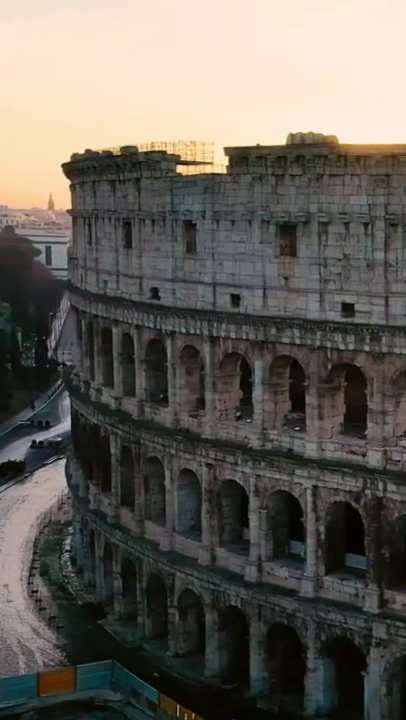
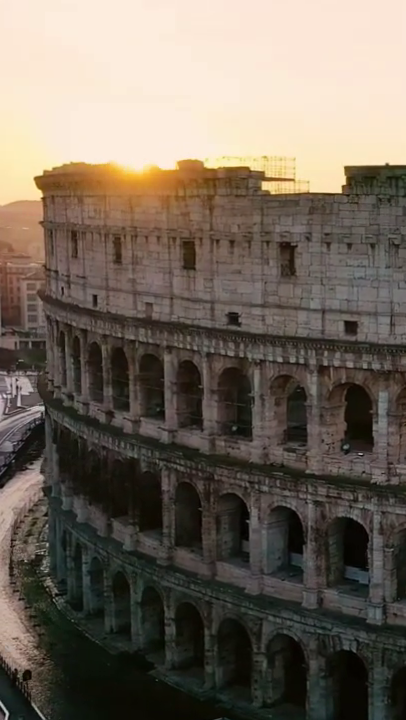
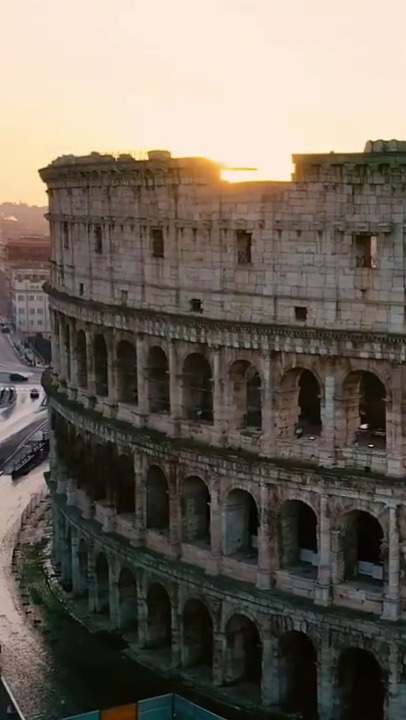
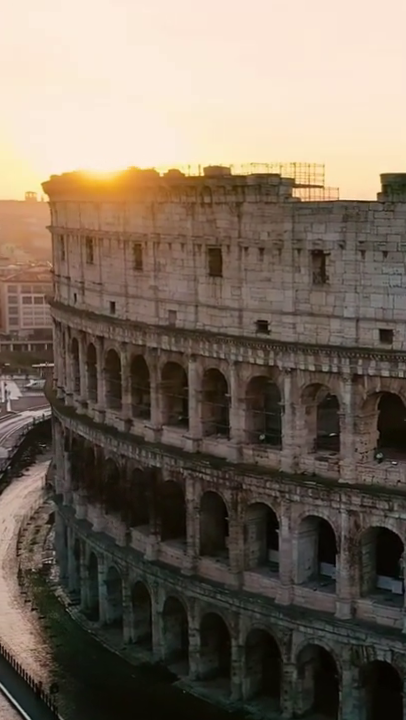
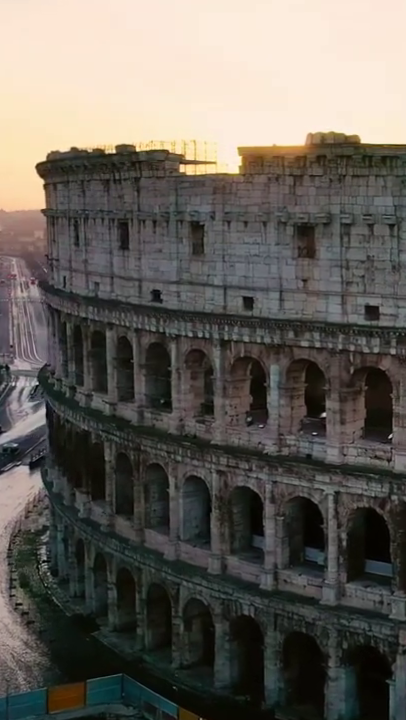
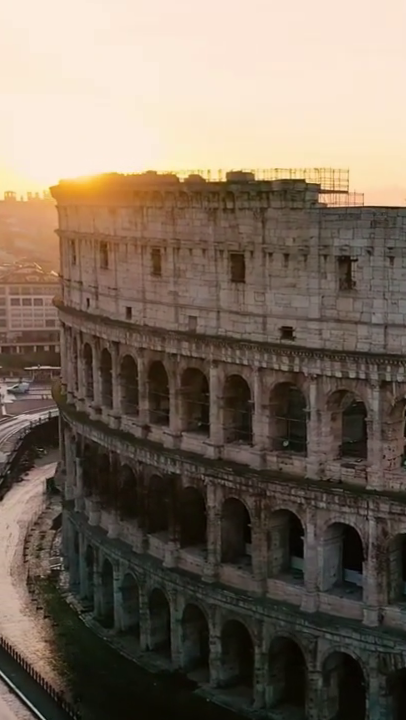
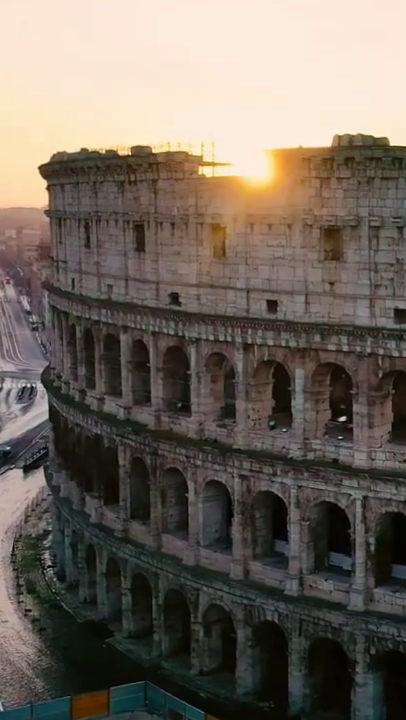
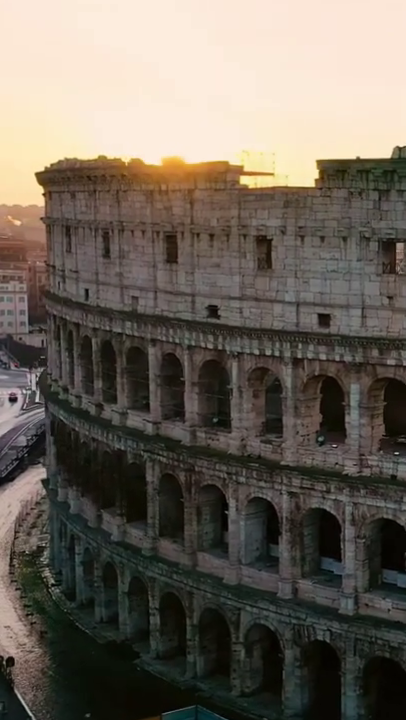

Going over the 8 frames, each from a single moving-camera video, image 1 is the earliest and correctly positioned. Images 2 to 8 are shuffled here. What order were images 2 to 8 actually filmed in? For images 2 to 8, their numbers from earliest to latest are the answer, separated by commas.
5, 7, 3, 8, 2, 4, 6
